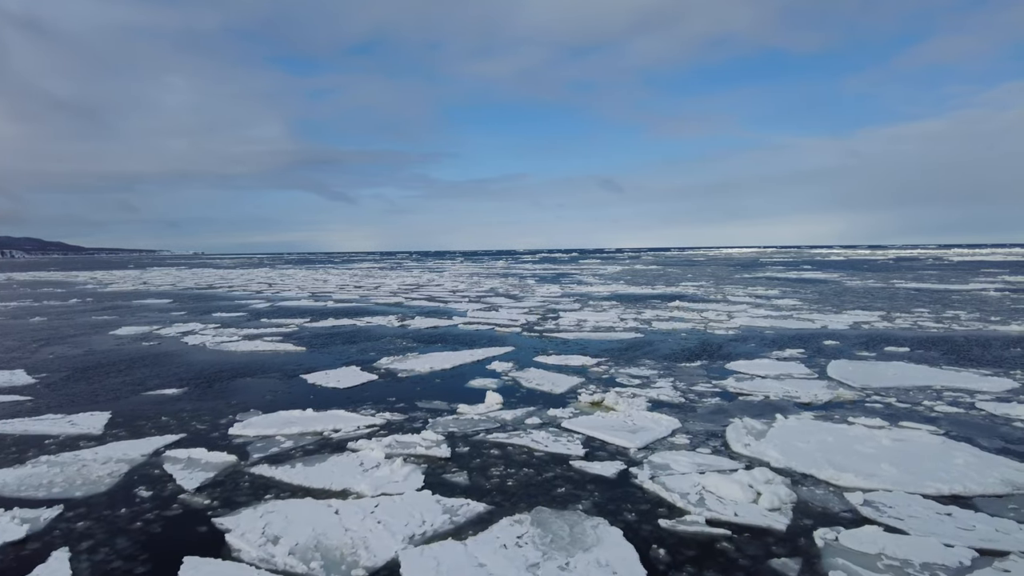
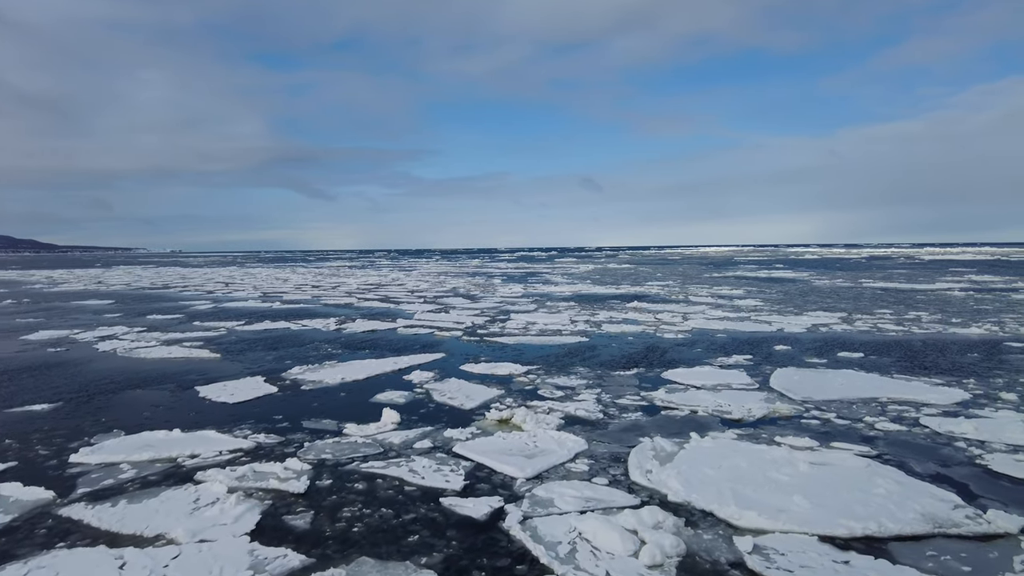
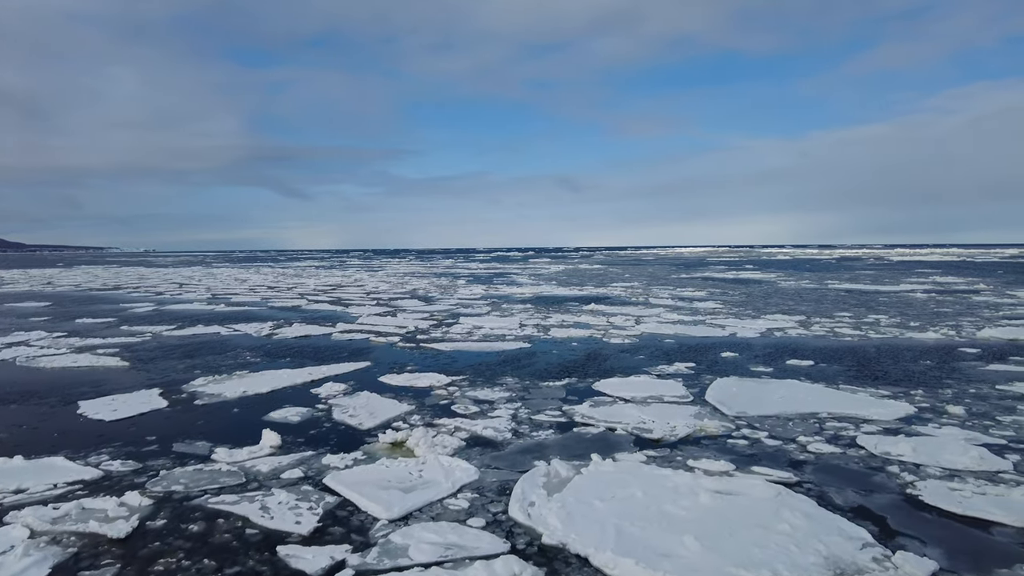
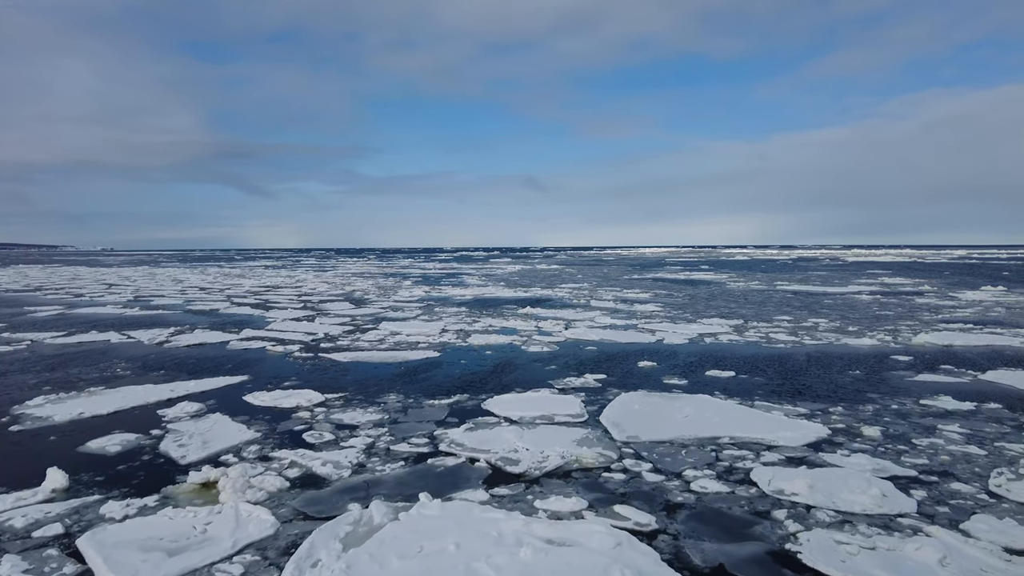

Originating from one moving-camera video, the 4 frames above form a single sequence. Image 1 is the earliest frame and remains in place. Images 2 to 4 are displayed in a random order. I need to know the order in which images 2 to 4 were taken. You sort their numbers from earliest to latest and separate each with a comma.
2, 3, 4
